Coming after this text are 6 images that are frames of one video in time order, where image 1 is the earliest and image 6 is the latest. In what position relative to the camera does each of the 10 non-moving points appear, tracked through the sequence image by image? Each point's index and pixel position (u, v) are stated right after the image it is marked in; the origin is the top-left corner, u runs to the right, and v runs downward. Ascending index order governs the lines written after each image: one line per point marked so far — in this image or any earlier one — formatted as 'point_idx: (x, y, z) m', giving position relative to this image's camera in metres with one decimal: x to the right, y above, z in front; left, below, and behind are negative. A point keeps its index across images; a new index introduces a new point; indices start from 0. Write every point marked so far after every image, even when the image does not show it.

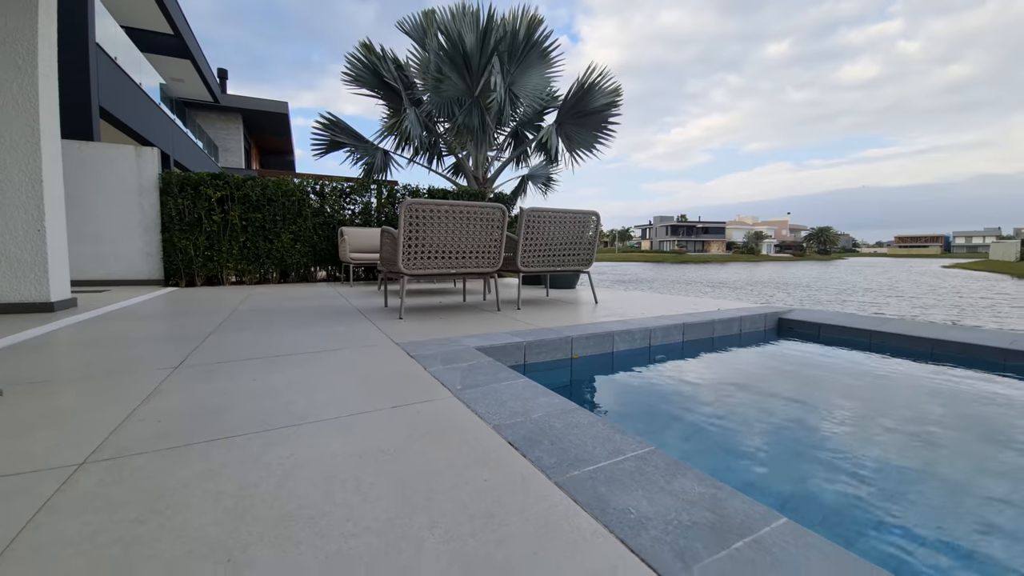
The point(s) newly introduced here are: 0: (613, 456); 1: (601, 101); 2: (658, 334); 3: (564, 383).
0: (+0.3, -0.4, +1.2) m
1: (+1.8, +3.8, +8.6) m
2: (+1.0, -0.3, +3.3) m
3: (+0.3, -0.5, +2.5) m
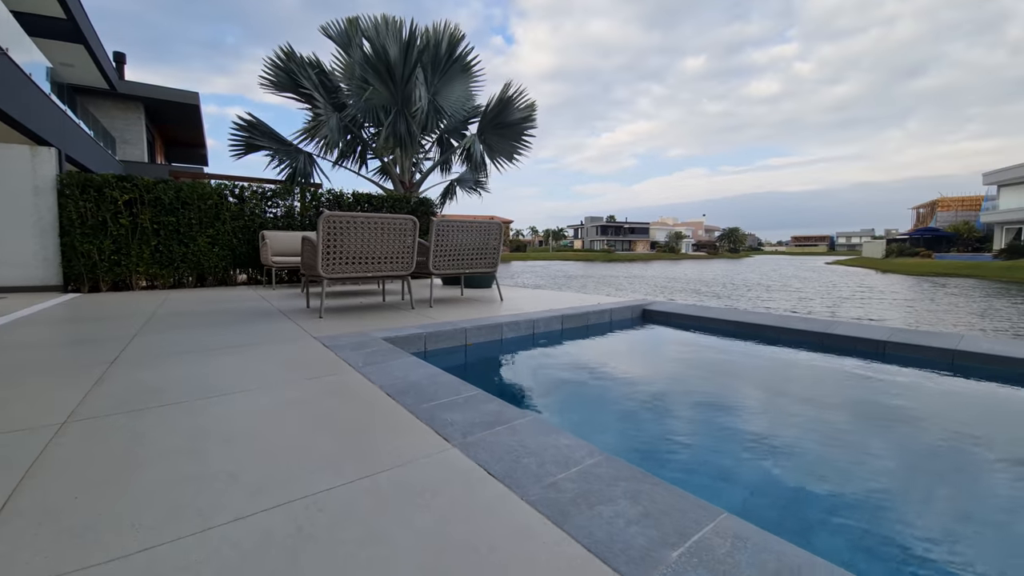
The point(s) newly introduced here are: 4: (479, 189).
0: (-0.3, -0.4, +1.8) m
1: (+0.2, +3.8, +9.3) m
2: (+0.2, -0.3, +4.0) m
3: (-0.4, -0.5, +3.1) m
4: (-0.5, +2.5, +9.8) m
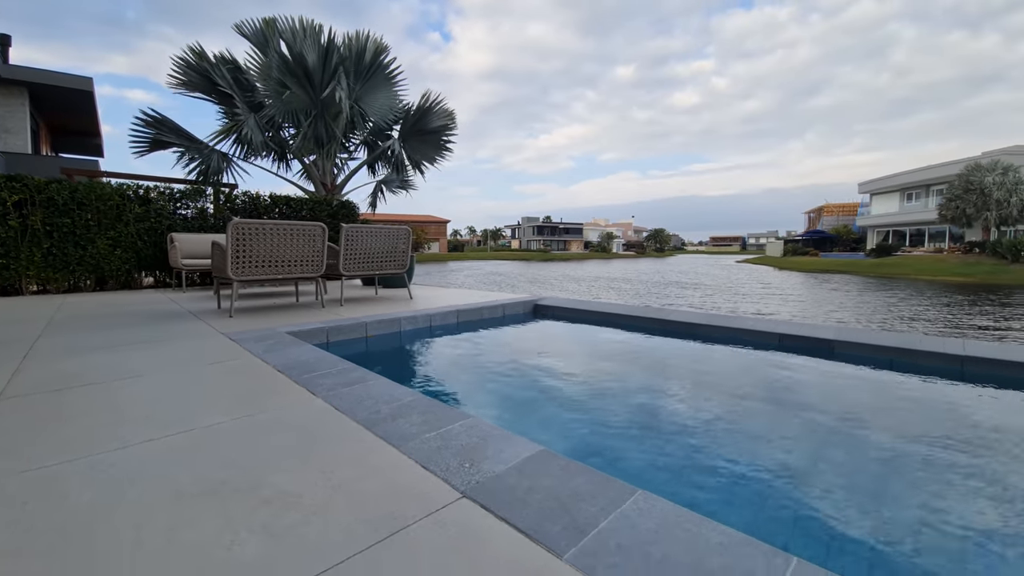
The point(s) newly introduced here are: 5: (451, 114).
0: (-1.0, -0.4, +2.3) m
1: (-1.7, +3.8, +9.8) m
2: (-0.8, -0.3, +4.6) m
3: (-1.4, -0.5, +3.6) m
4: (-2.4, +2.5, +10.2) m
5: (-1.4, +4.0, +9.8) m
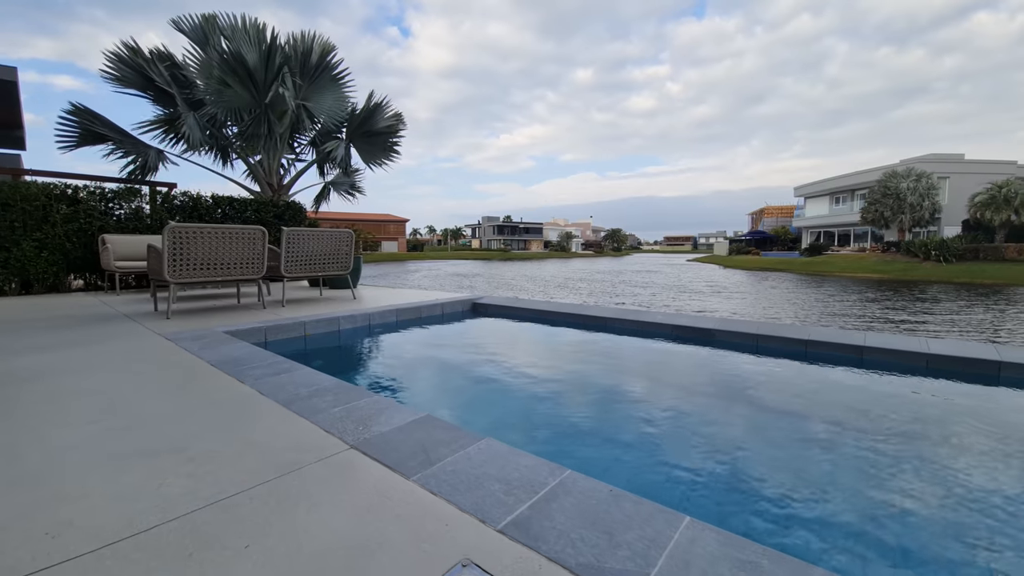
0: (-1.5, -0.4, +2.5) m
1: (-2.9, +3.8, +9.9) m
2: (-1.6, -0.3, +4.8) m
3: (-2.0, -0.6, +3.8) m
4: (-3.6, +2.4, +10.3) m
5: (-2.6, +4.0, +10.0) m
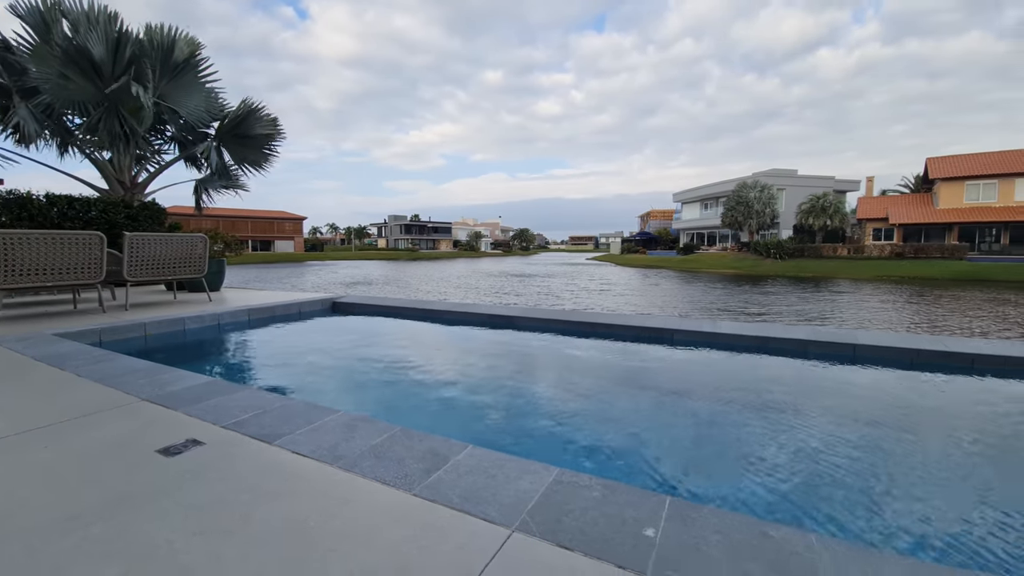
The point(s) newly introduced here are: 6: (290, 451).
0: (-2.9, -0.5, +2.9) m
1: (-5.9, +3.8, +9.9) m
2: (-3.5, -0.4, +5.1) m
3: (-3.7, -0.6, +4.1) m
4: (-6.7, +2.4, +10.1) m
5: (-5.6, +3.9, +10.0) m
6: (-0.8, -0.6, +1.5) m
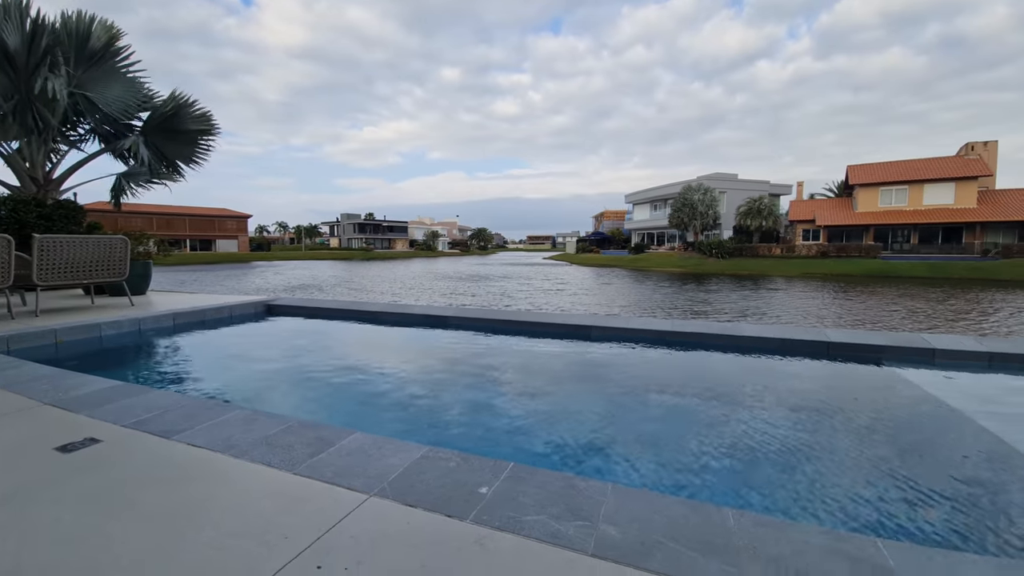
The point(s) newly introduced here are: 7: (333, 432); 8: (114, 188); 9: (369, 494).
0: (-3.5, -0.5, +2.8) m
1: (-7.2, +3.7, +9.4) m
2: (-4.3, -0.4, +5.0) m
3: (-4.4, -0.6, +3.9) m
4: (-8.0, +2.3, +9.6) m
5: (-6.9, +3.9, +9.6) m
6: (-1.3, -0.6, +1.7) m
7: (-0.7, -0.6, +1.8) m
8: (-8.6, +2.1, +9.0) m
9: (-0.5, -0.7, +1.4) m
